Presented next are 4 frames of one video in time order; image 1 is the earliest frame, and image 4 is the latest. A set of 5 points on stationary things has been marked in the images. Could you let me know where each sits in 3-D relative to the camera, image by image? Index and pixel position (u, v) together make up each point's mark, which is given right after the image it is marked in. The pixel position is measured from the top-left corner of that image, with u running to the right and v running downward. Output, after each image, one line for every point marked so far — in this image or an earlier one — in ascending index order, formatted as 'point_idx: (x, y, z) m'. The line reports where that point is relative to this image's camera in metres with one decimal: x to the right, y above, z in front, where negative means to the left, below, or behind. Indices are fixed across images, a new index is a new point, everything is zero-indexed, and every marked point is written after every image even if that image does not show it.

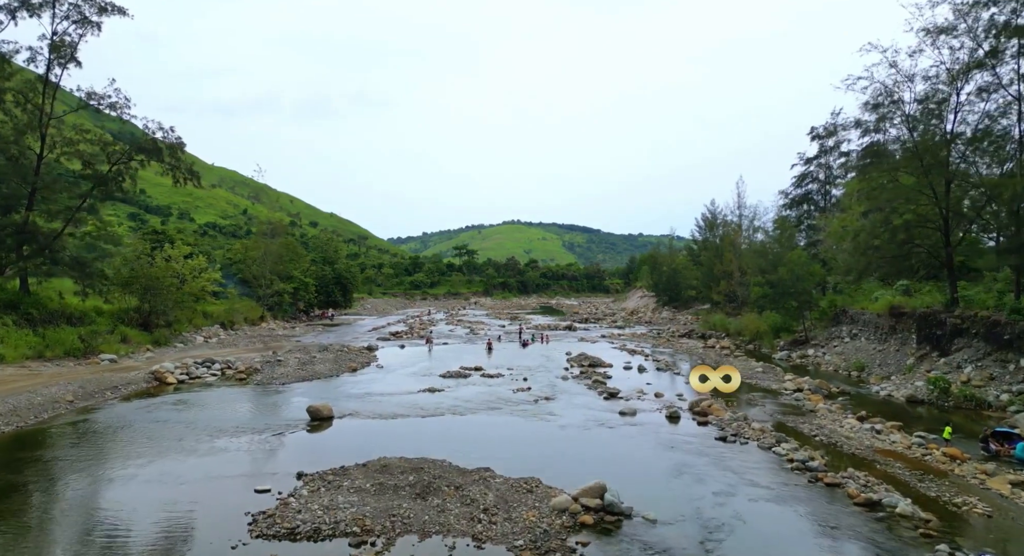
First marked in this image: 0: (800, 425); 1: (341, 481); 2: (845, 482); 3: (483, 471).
0: (+9.7, -5.0, +19.6) m
1: (-4.1, -4.8, +13.8) m
2: (+8.2, -5.0, +14.2) m
3: (-0.7, -4.9, +14.6) m
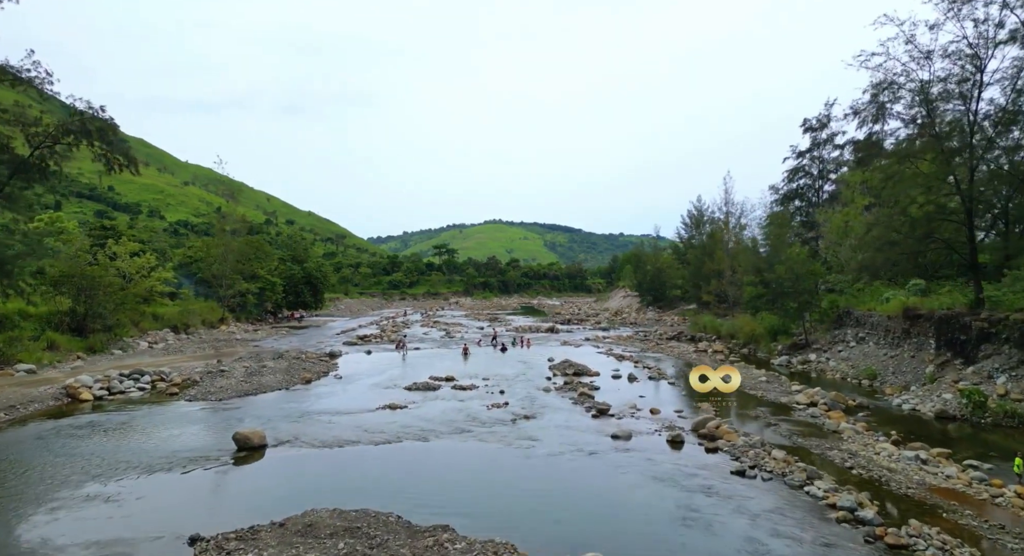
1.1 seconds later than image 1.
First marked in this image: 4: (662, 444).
0: (+8.9, -4.9, +16.4) m
1: (-4.7, -4.8, +10.2) m
2: (+7.6, -5.0, +11.0) m
3: (-1.4, -4.8, +11.1) m
4: (+4.6, -5.0, +17.6) m
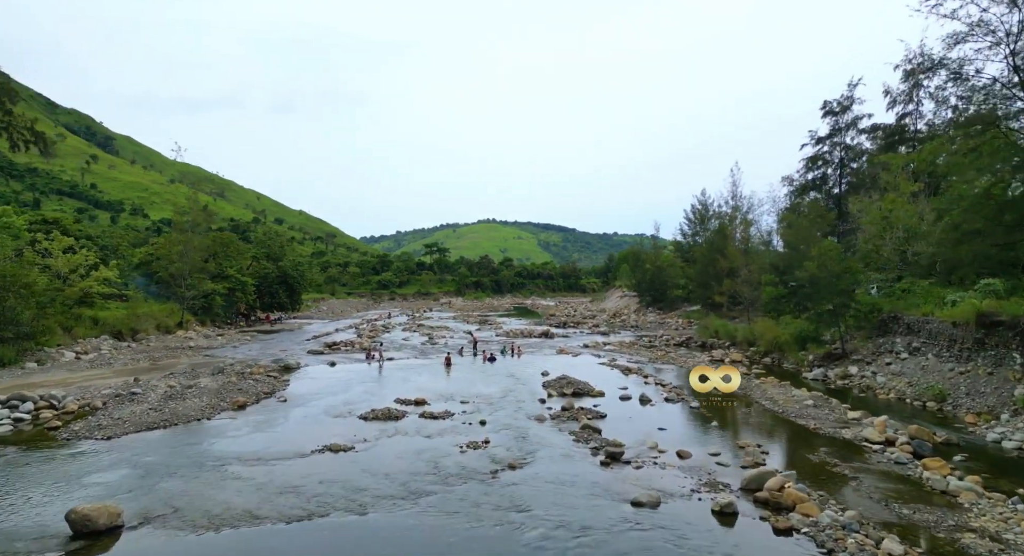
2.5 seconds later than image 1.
0: (+8.5, -4.9, +11.0) m
1: (-5.1, -4.7, +4.6) m
2: (+7.1, -5.0, +5.6) m
3: (-1.8, -4.8, +5.6) m
4: (+4.1, -5.0, +12.2) m
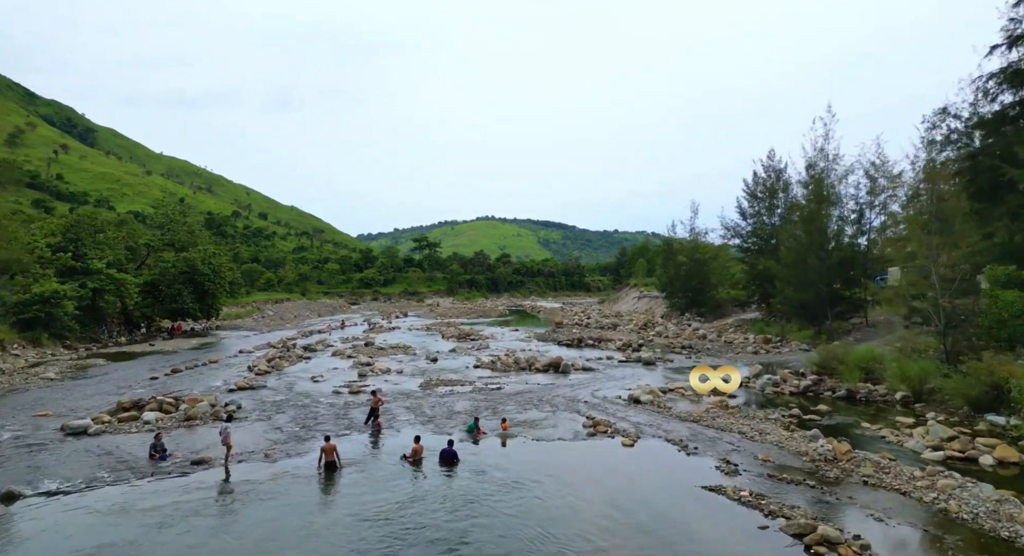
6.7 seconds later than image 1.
0: (+7.9, -4.8, -9.6) m
1: (-5.7, -4.6, -16.0) m
2: (+6.6, -4.9, -15.0) m
3: (-2.4, -4.7, -15.0) m
4: (+3.5, -4.9, -8.4) m
